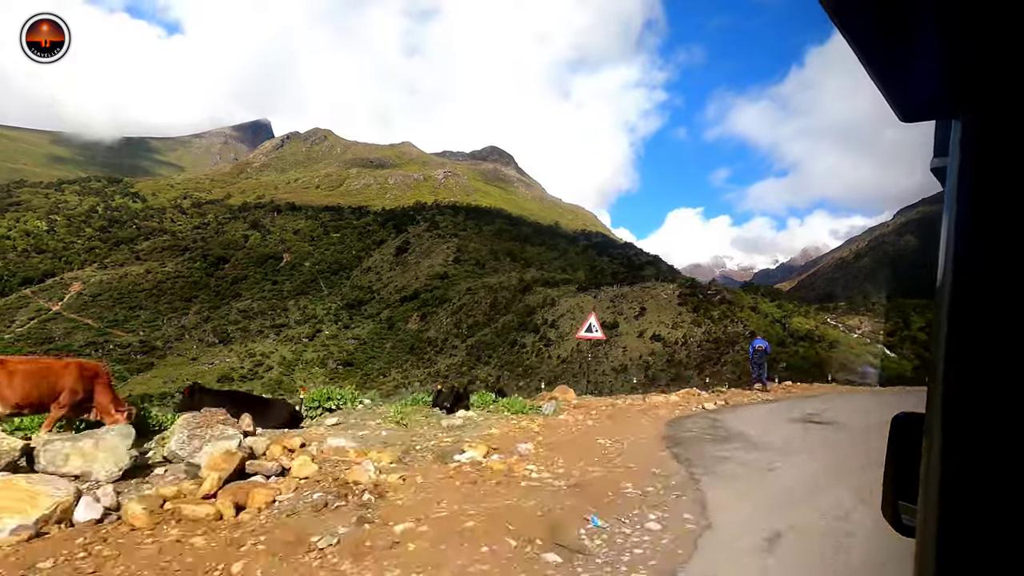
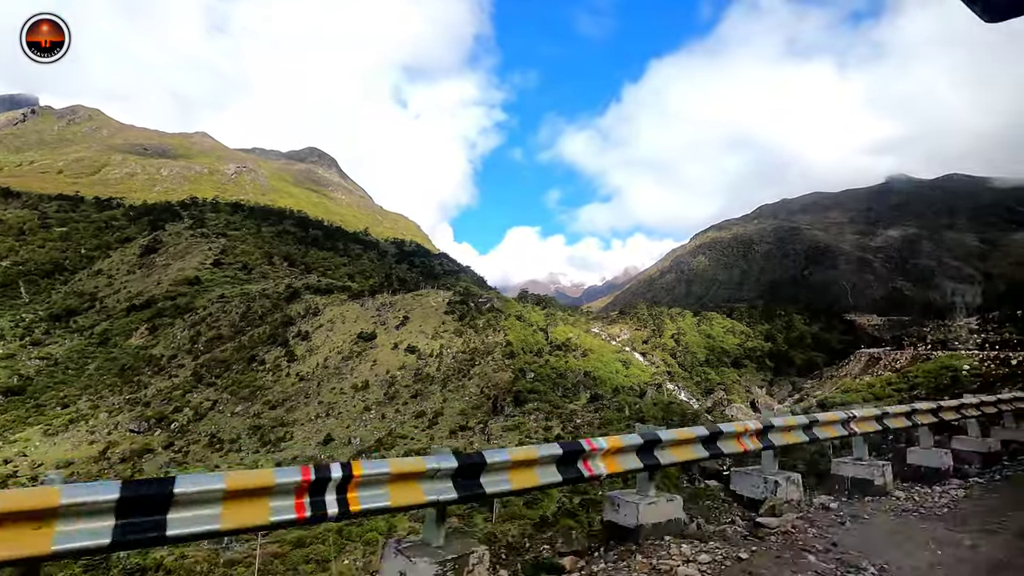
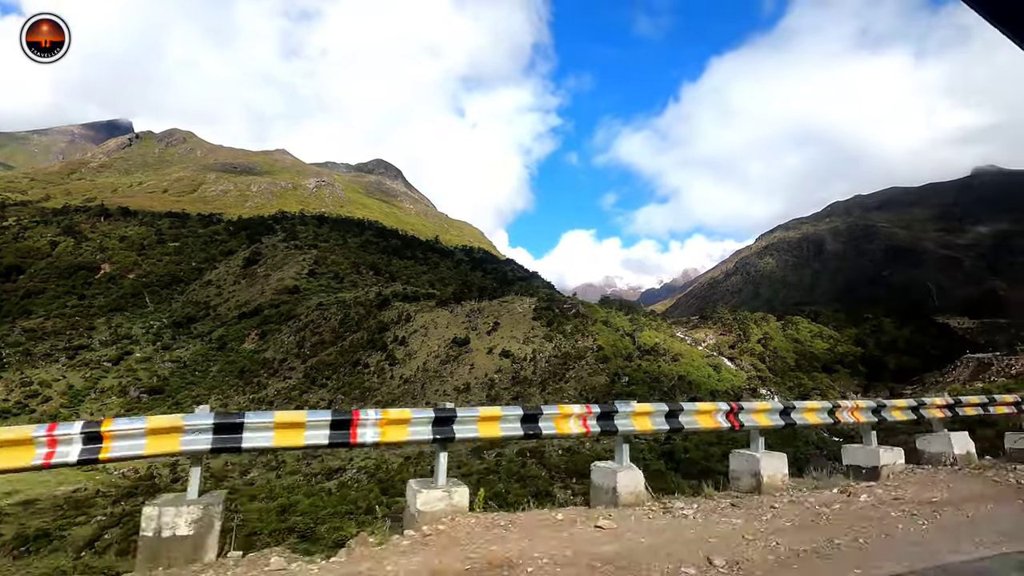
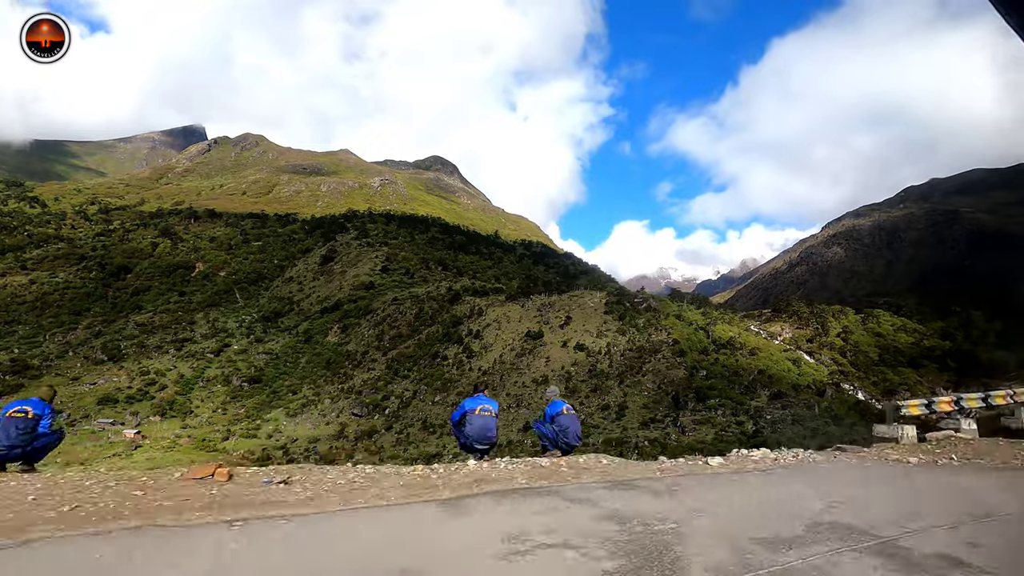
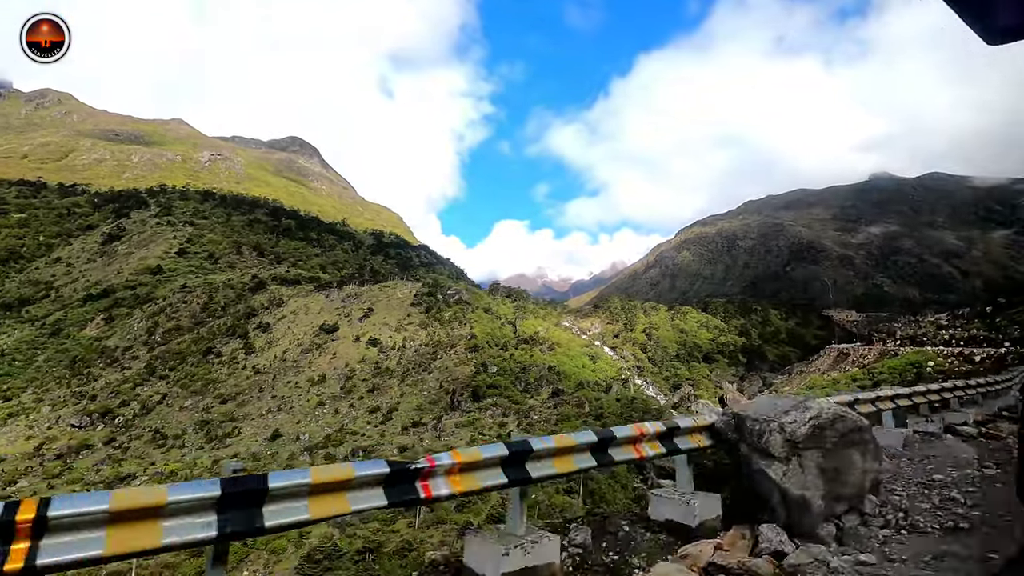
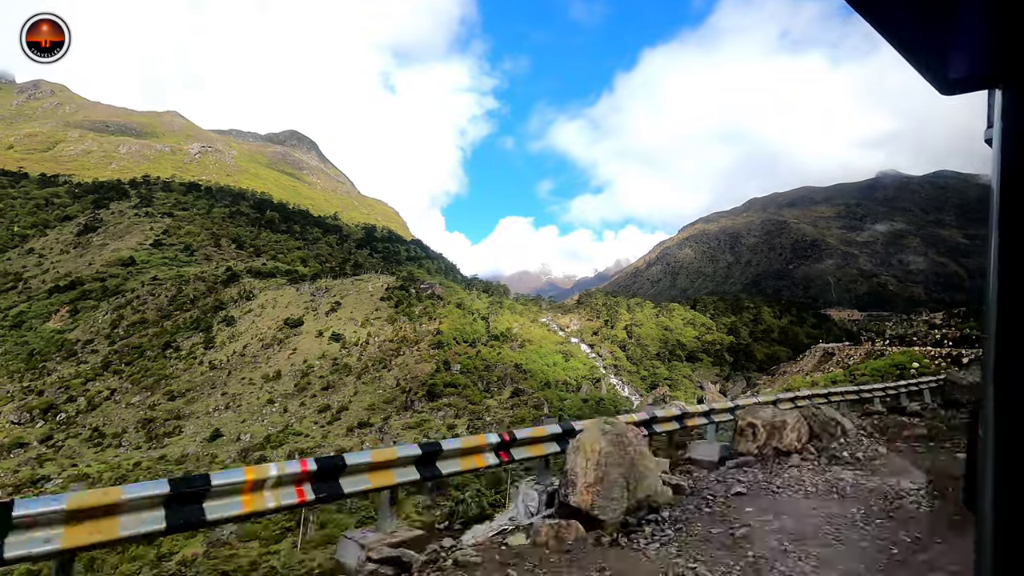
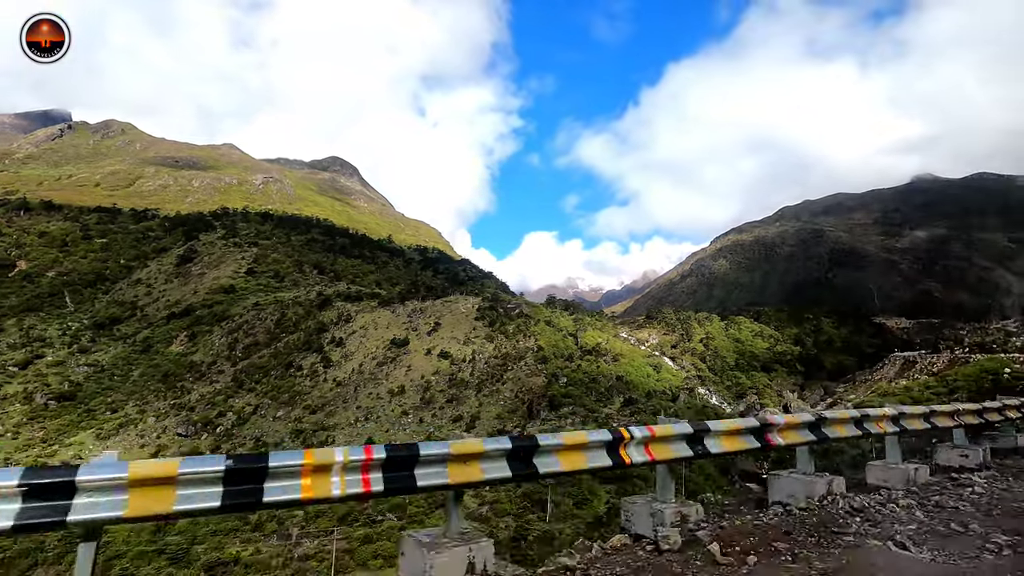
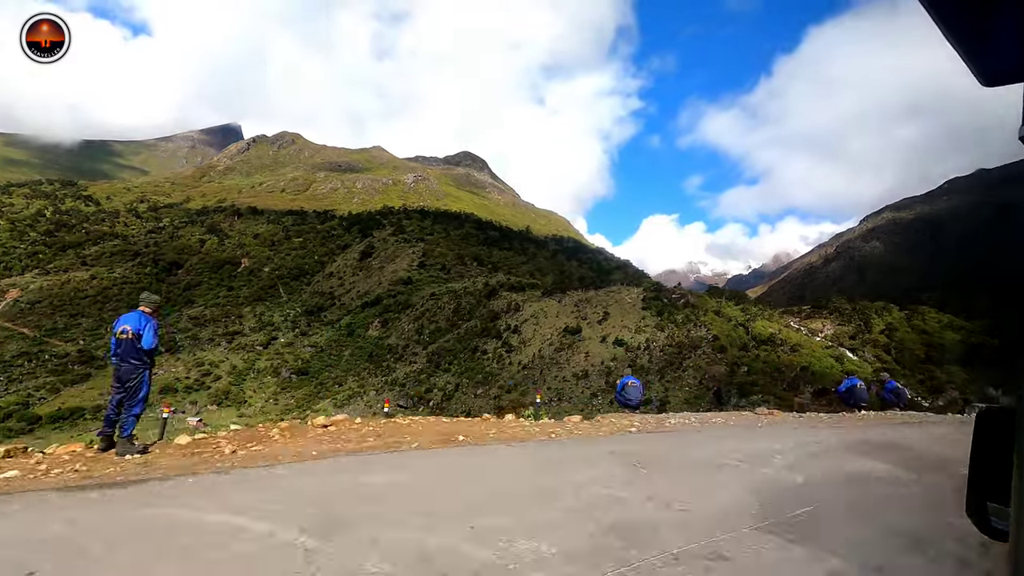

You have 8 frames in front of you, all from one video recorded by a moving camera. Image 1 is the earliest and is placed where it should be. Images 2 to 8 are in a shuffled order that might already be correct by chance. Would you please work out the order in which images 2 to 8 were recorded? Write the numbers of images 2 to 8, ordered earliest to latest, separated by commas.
8, 4, 3, 7, 2, 5, 6
